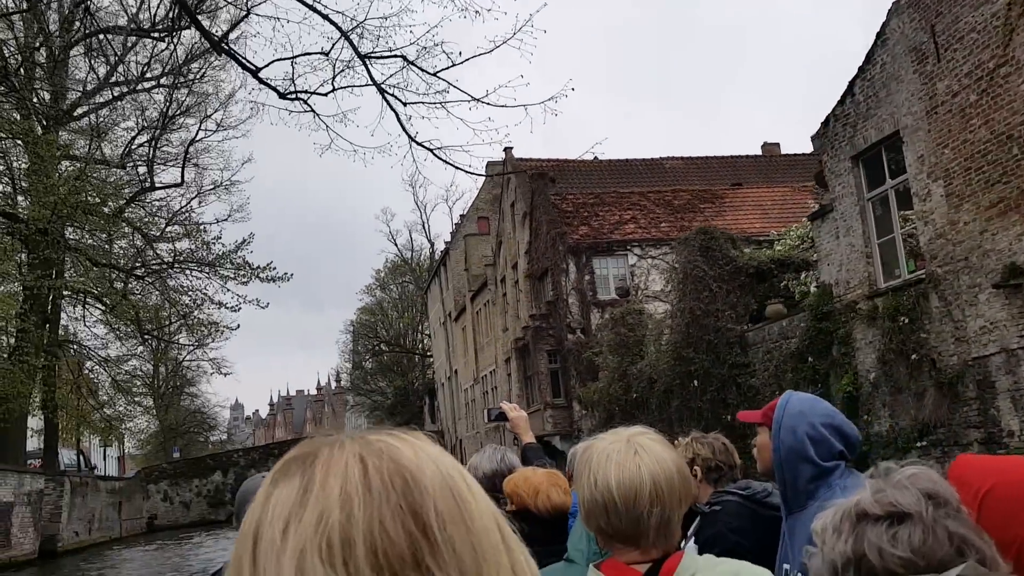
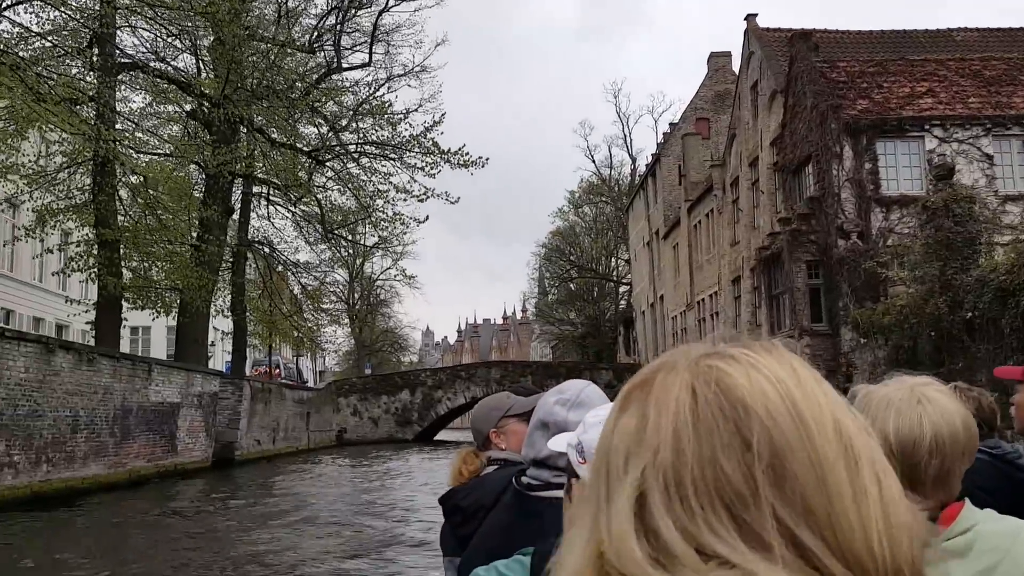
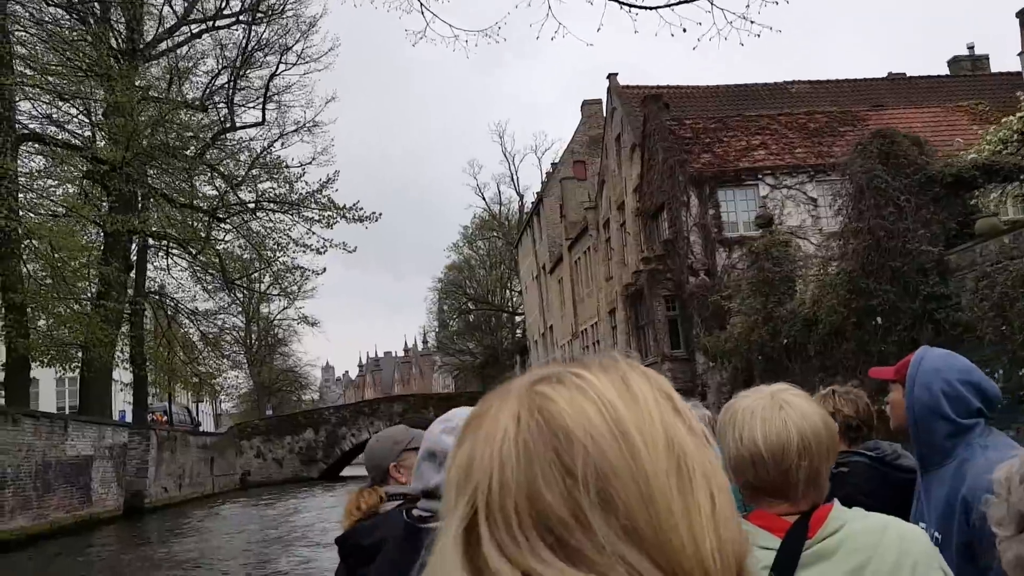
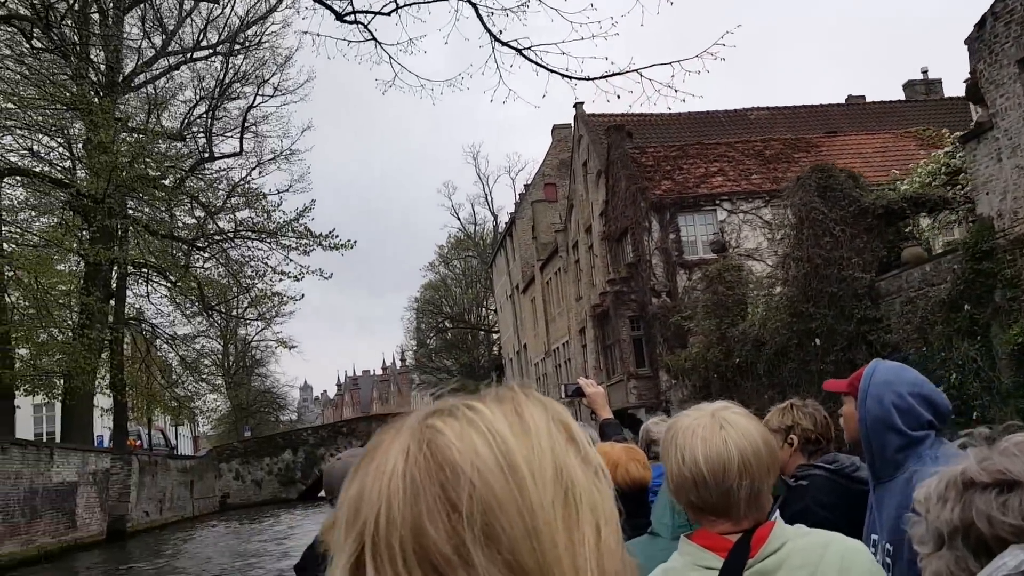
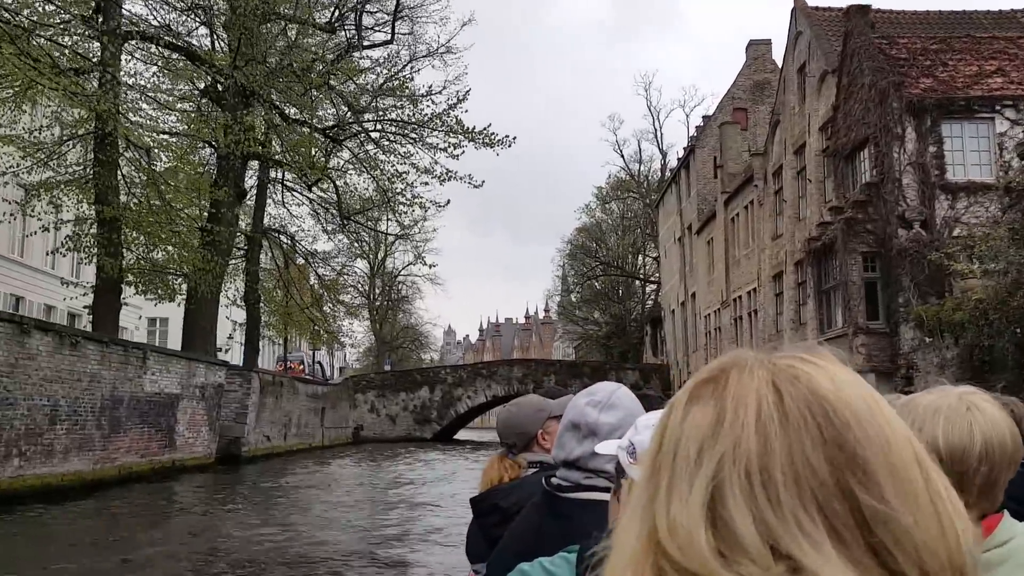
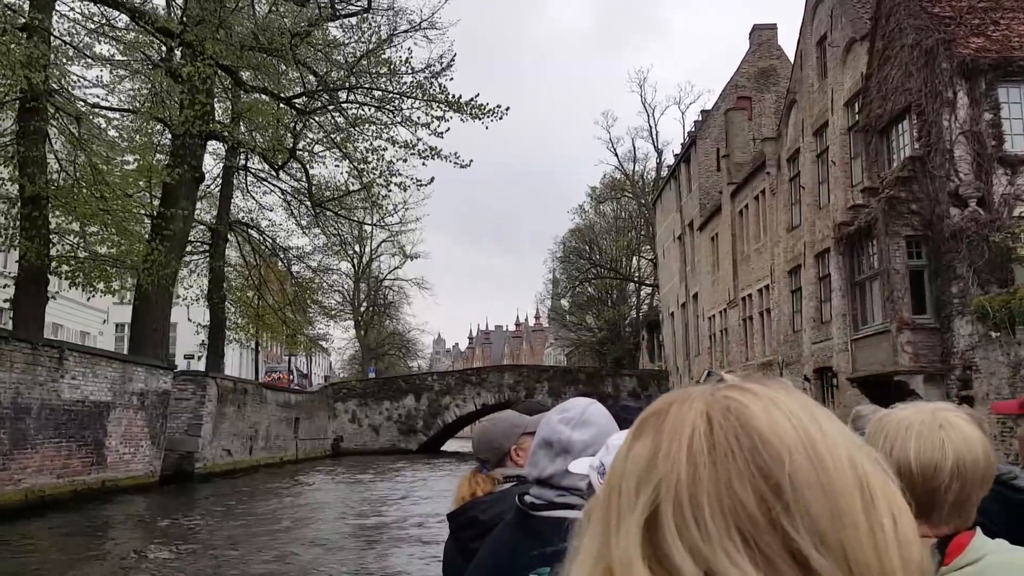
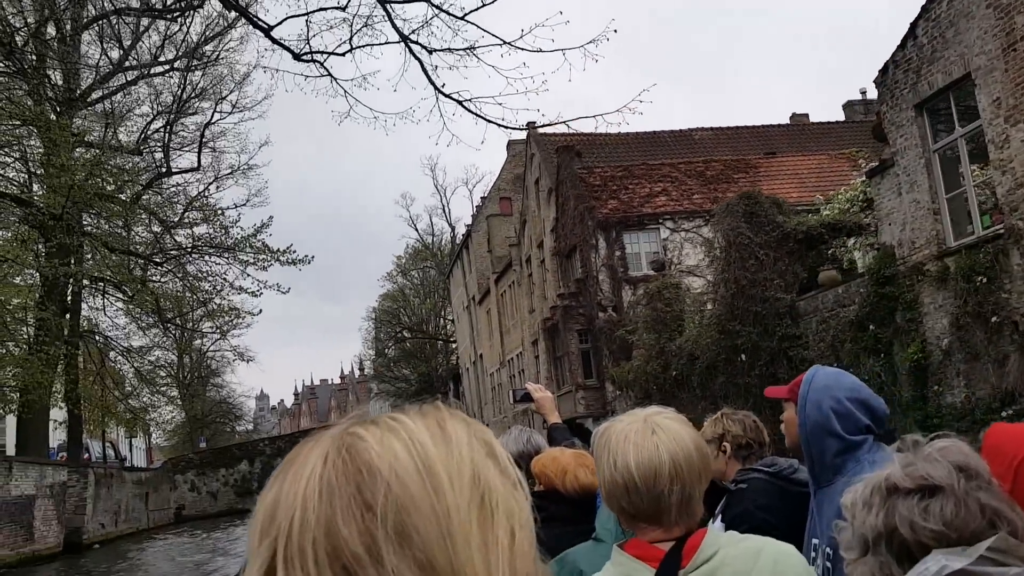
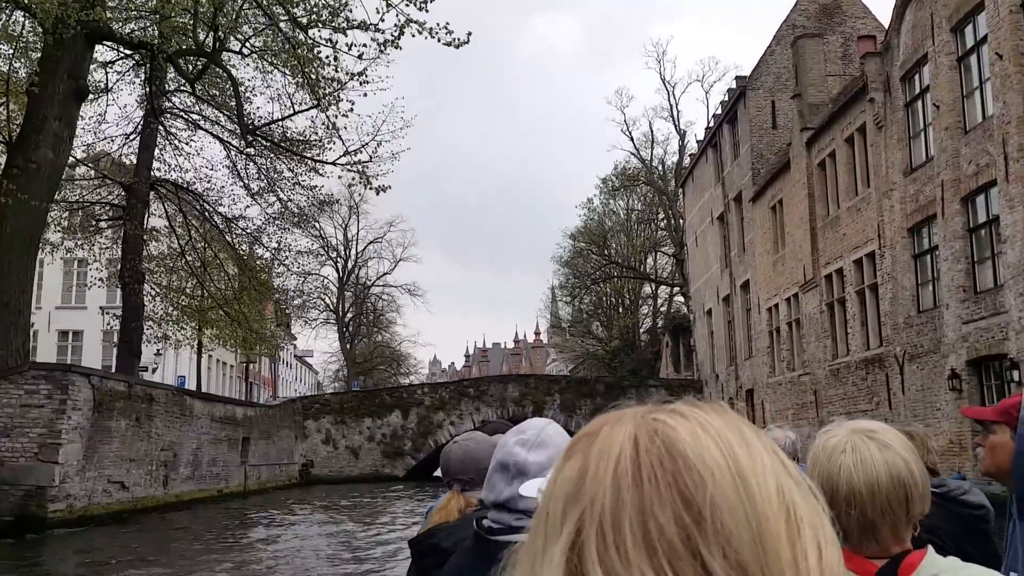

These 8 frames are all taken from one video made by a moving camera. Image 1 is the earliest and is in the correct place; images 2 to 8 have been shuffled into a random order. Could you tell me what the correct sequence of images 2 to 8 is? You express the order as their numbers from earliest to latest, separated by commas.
7, 4, 3, 2, 5, 6, 8
